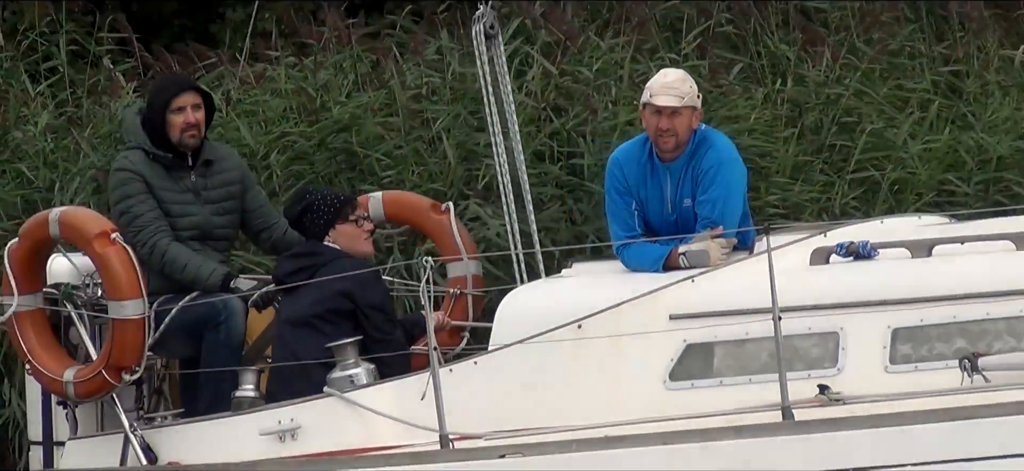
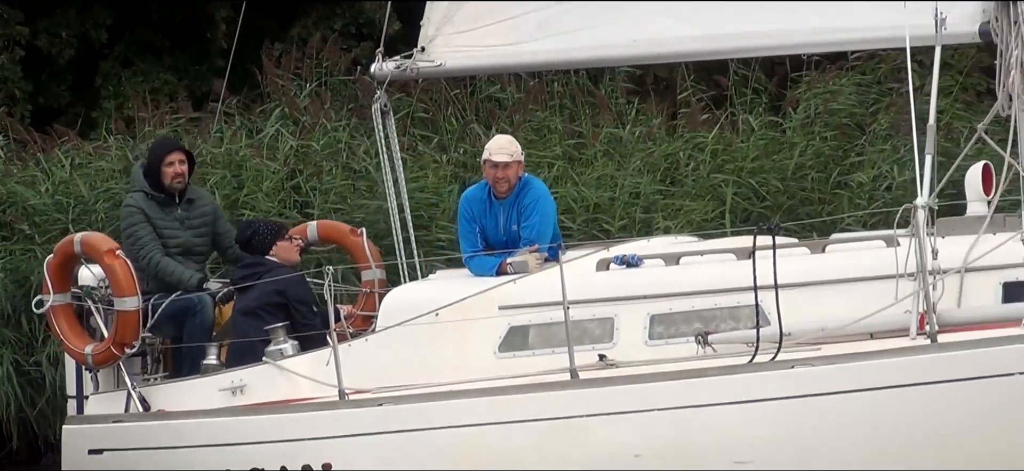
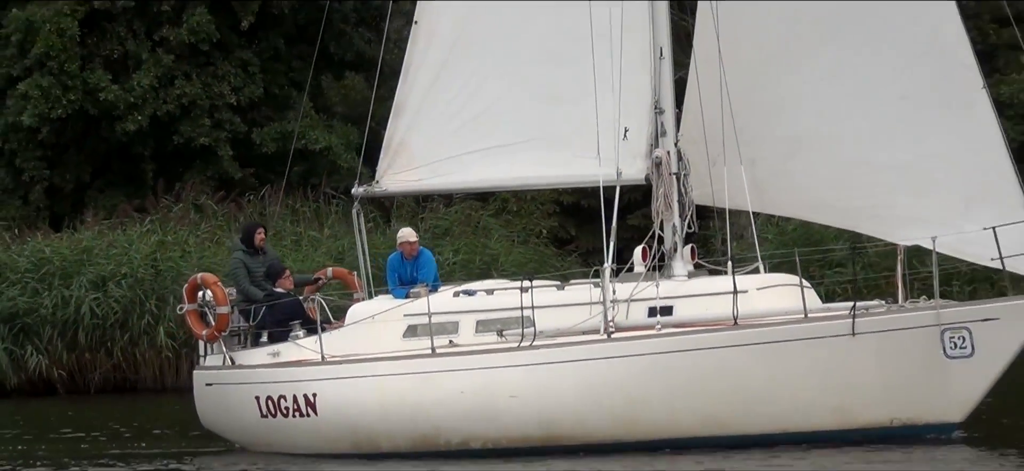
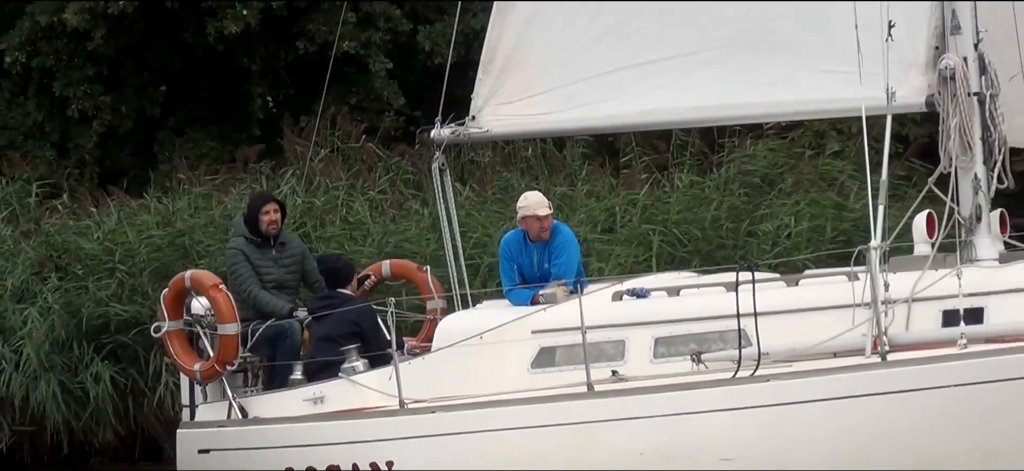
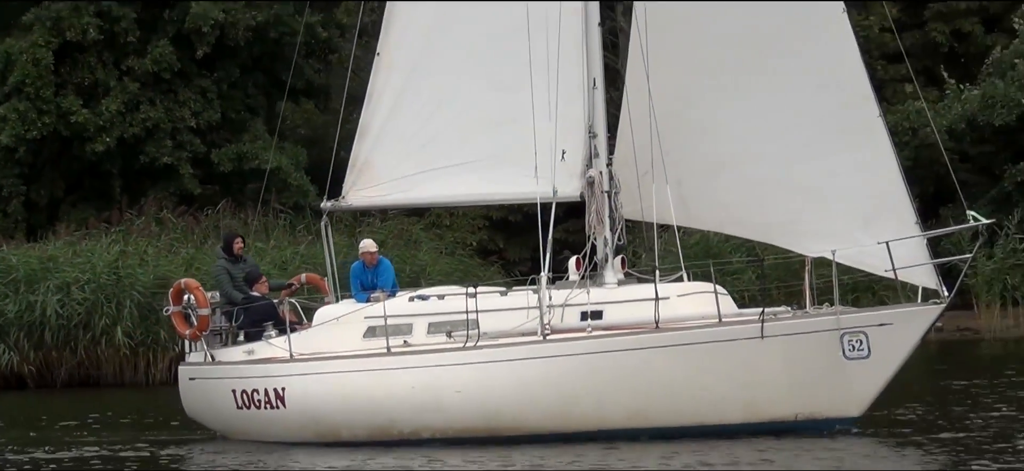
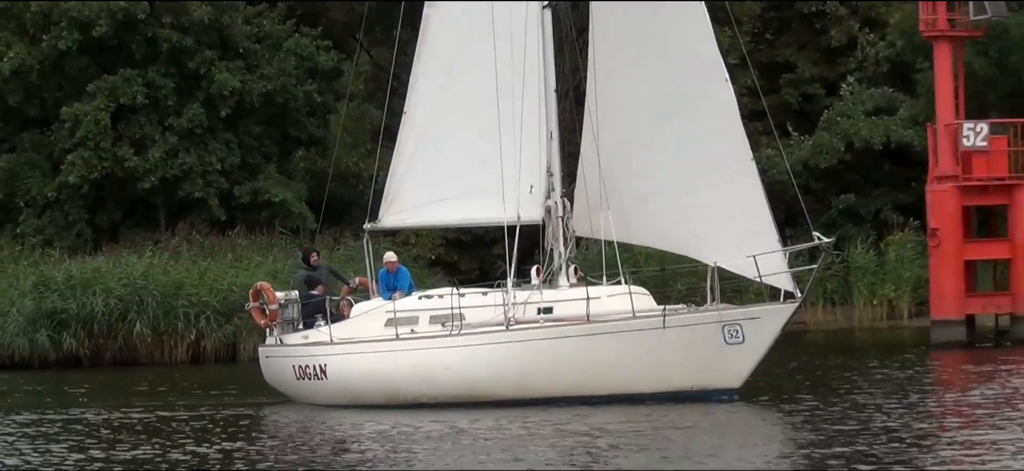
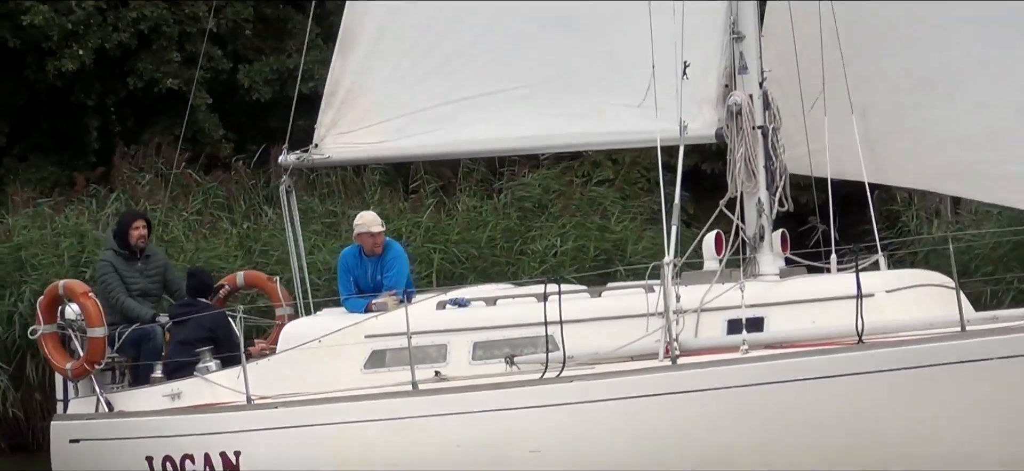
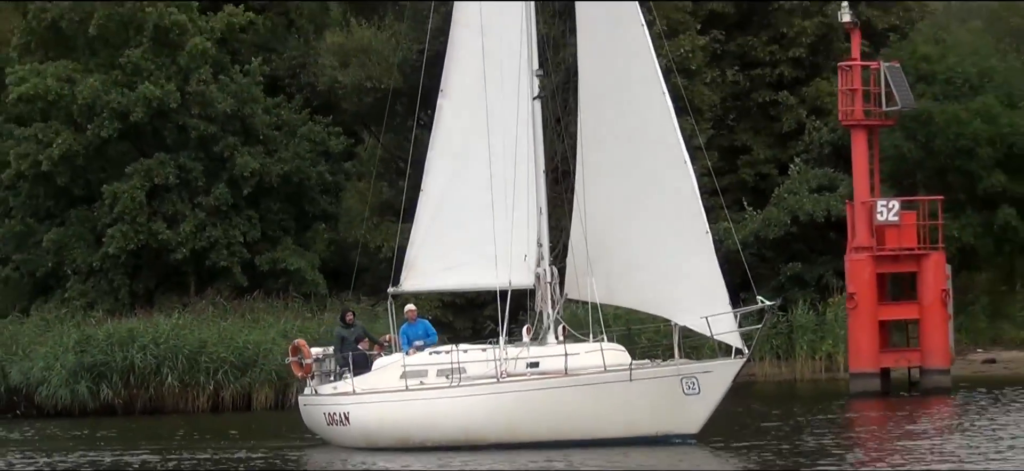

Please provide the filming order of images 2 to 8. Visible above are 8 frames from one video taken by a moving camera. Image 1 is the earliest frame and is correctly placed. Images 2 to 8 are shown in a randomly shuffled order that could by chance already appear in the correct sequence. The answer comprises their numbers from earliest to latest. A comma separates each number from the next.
2, 4, 7, 3, 5, 6, 8
